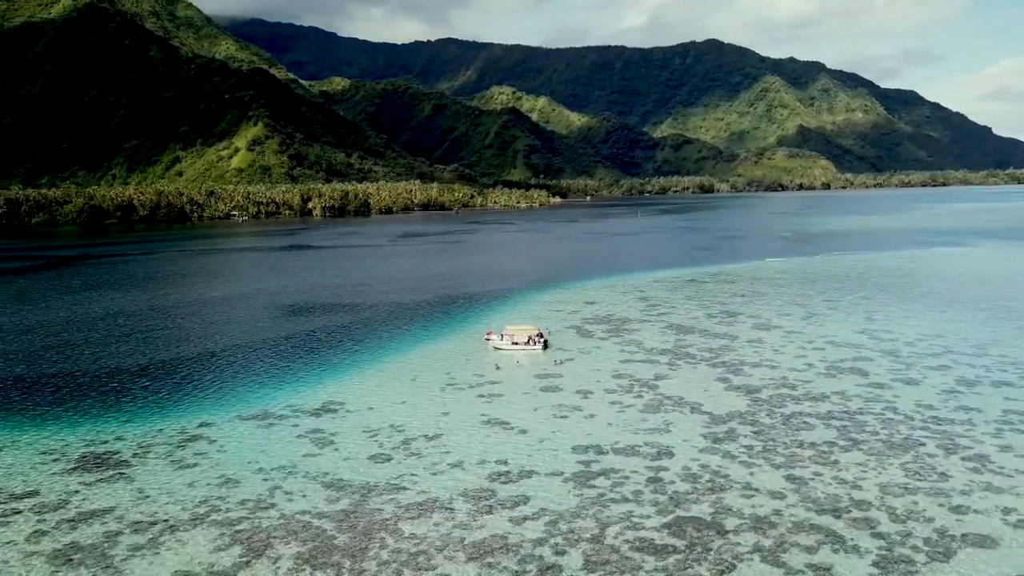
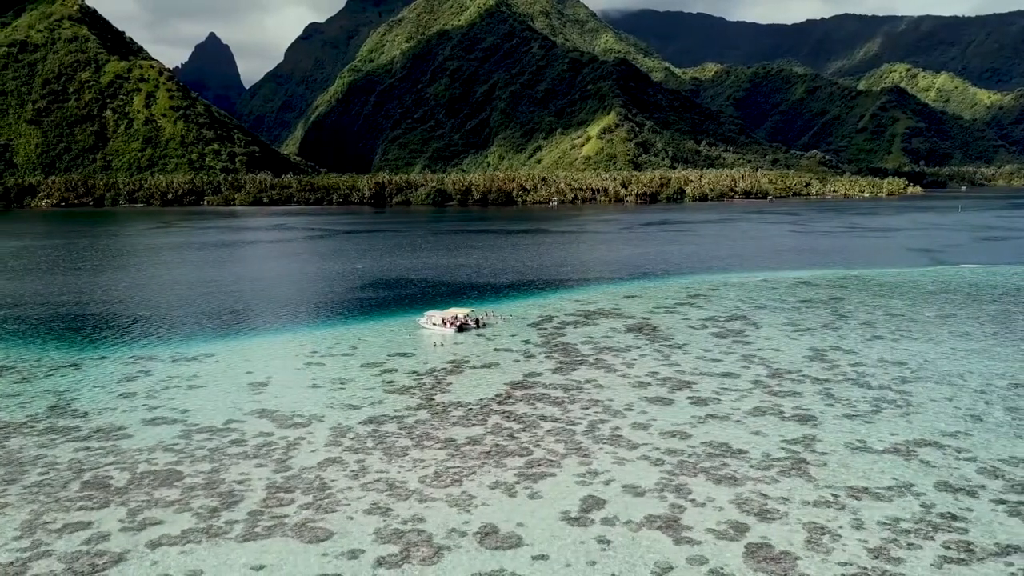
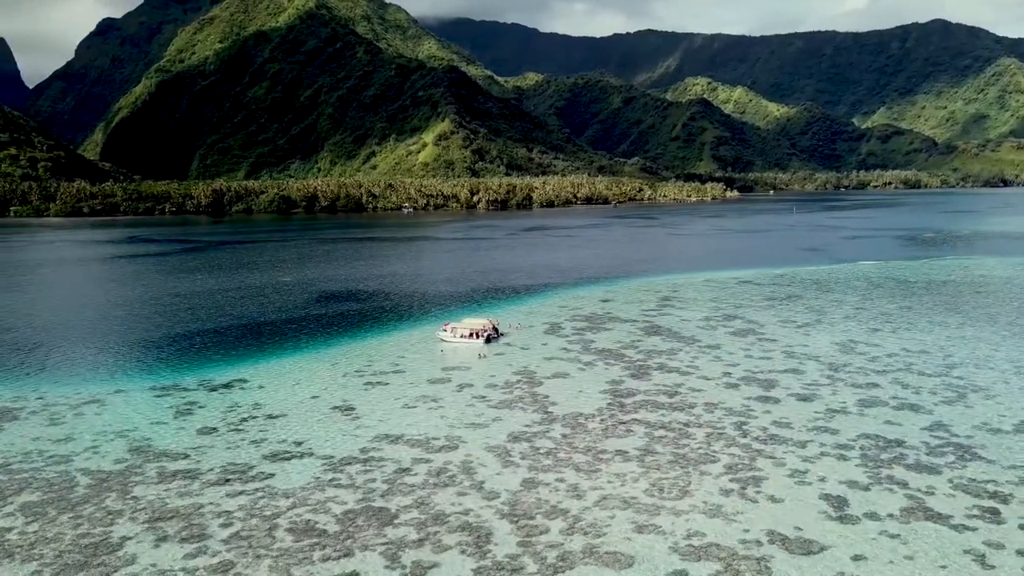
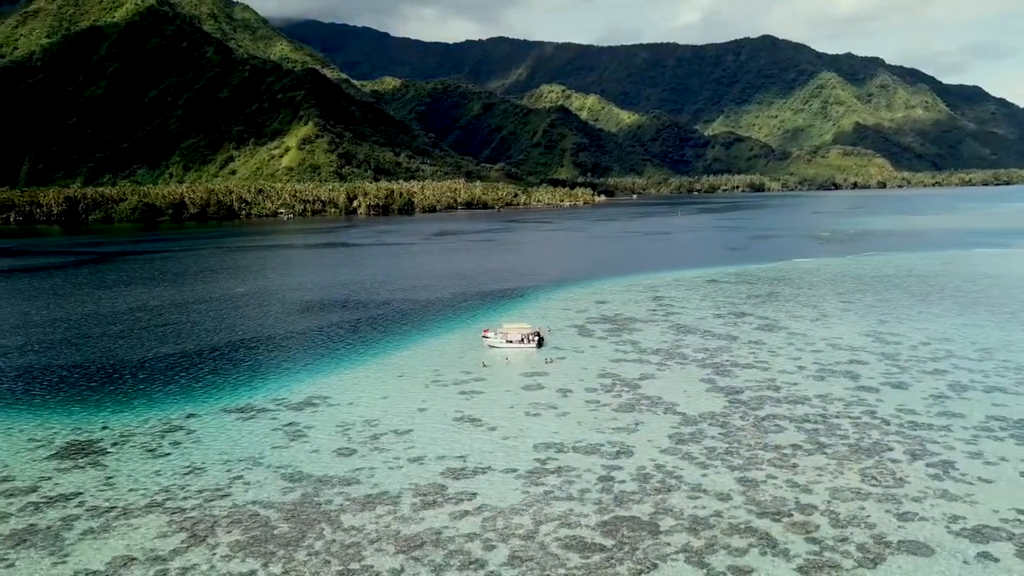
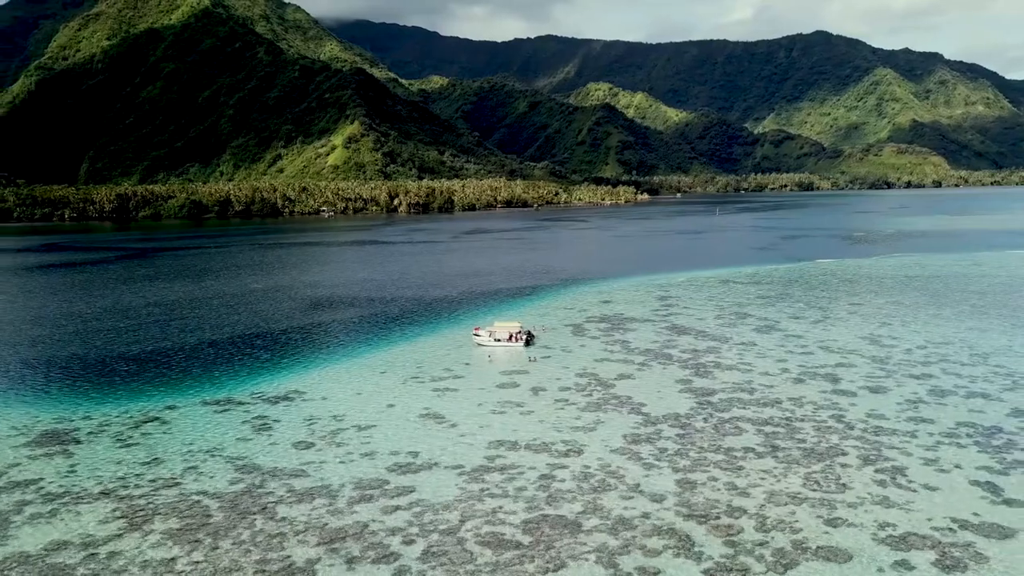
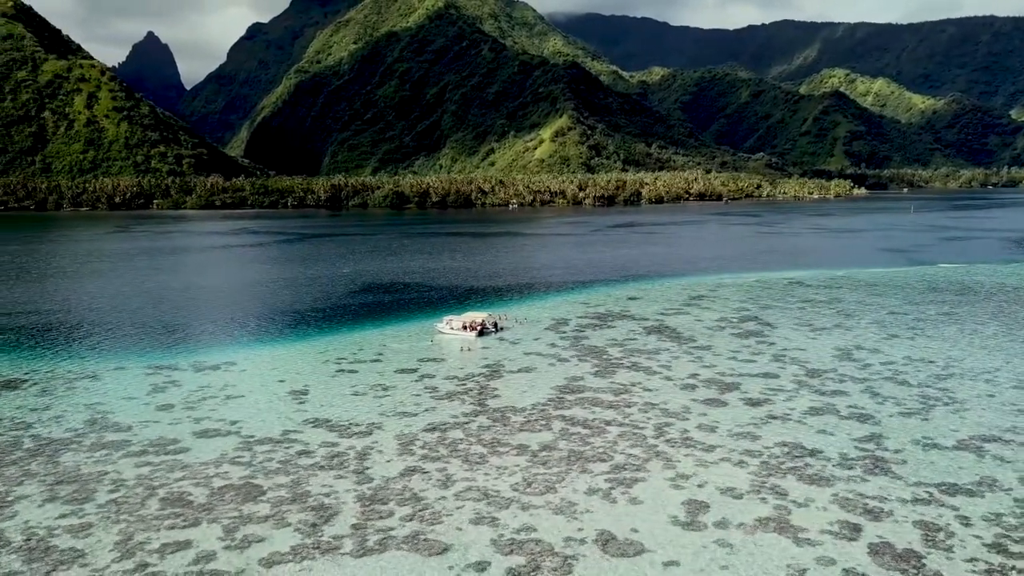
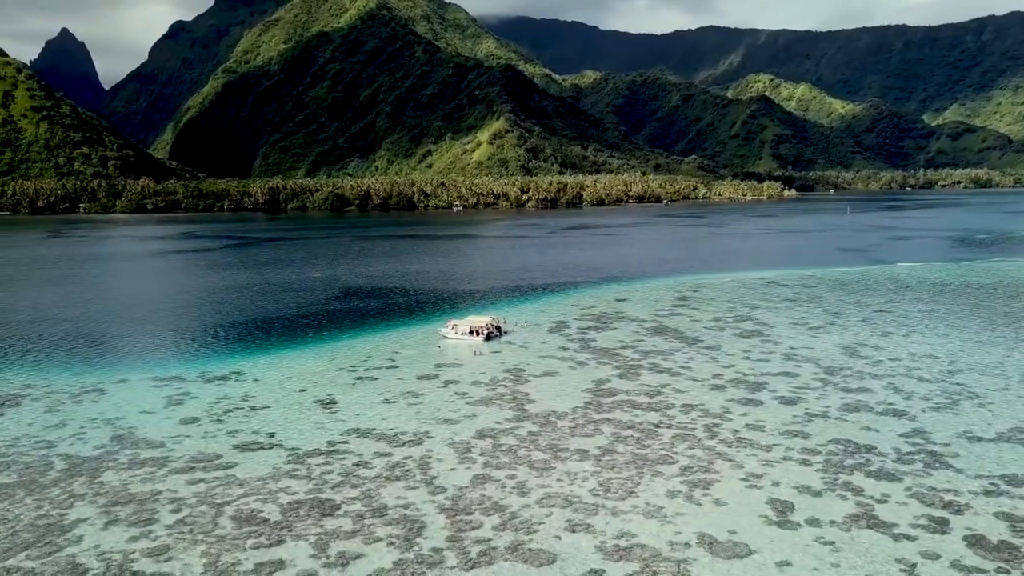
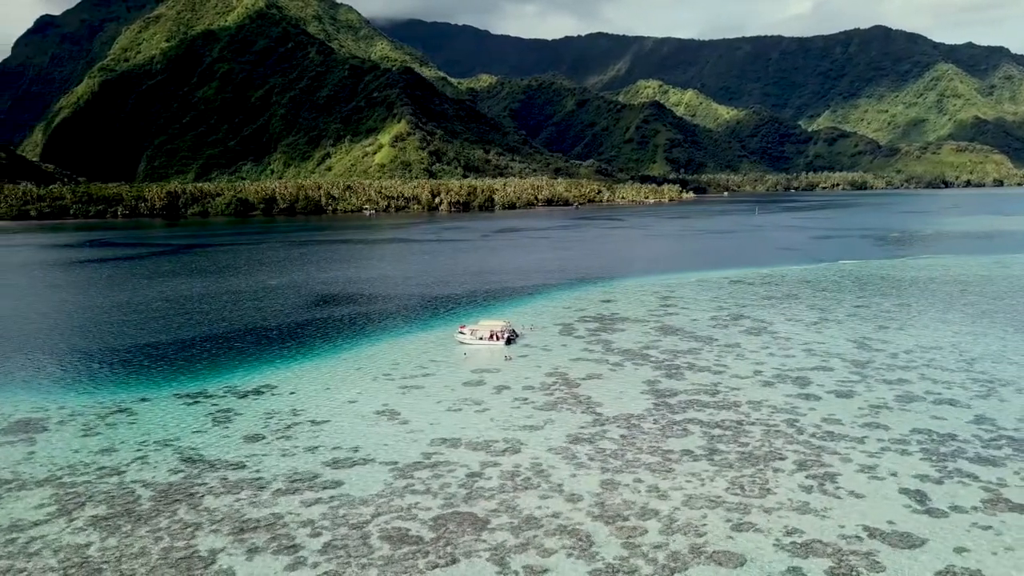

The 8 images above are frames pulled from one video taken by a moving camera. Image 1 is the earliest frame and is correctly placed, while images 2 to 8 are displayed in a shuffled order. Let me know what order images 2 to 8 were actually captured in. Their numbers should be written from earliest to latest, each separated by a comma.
4, 5, 8, 3, 7, 6, 2
